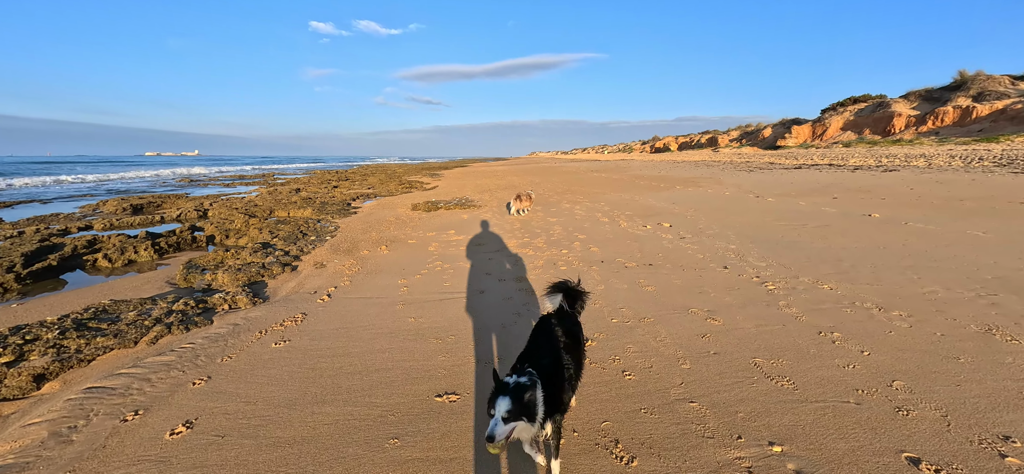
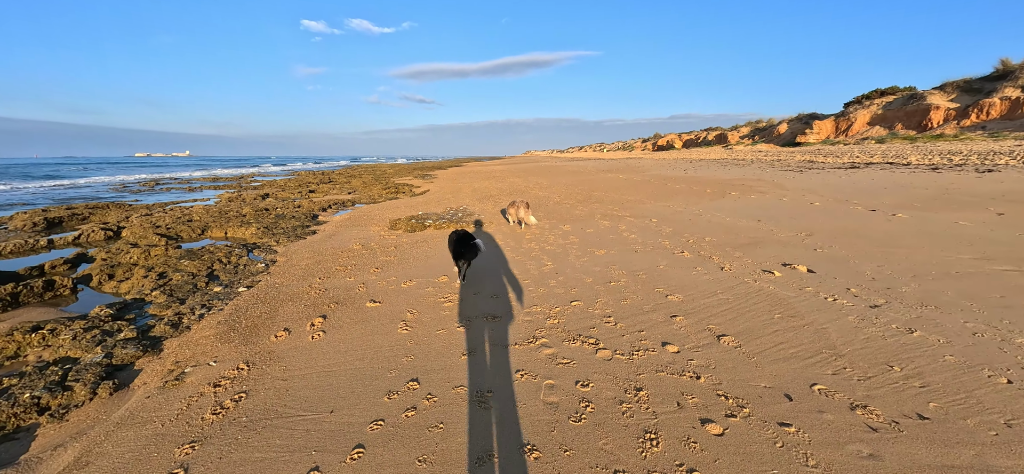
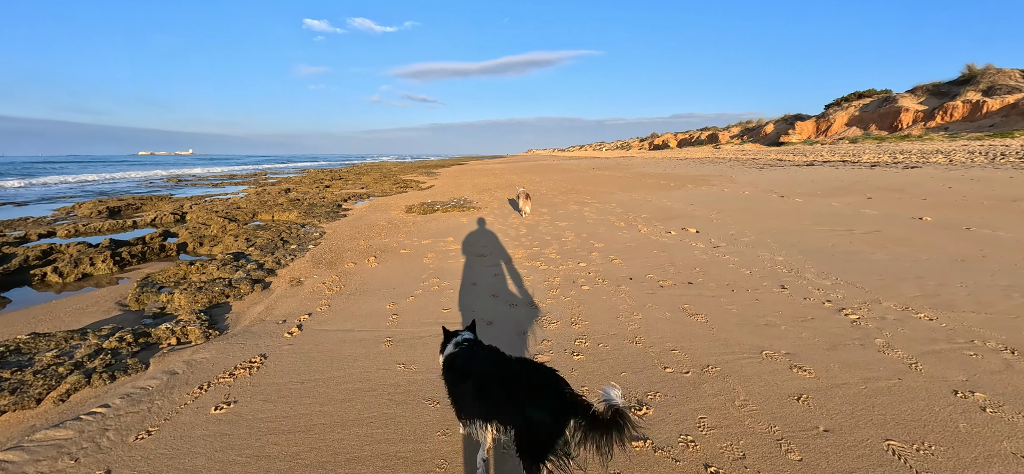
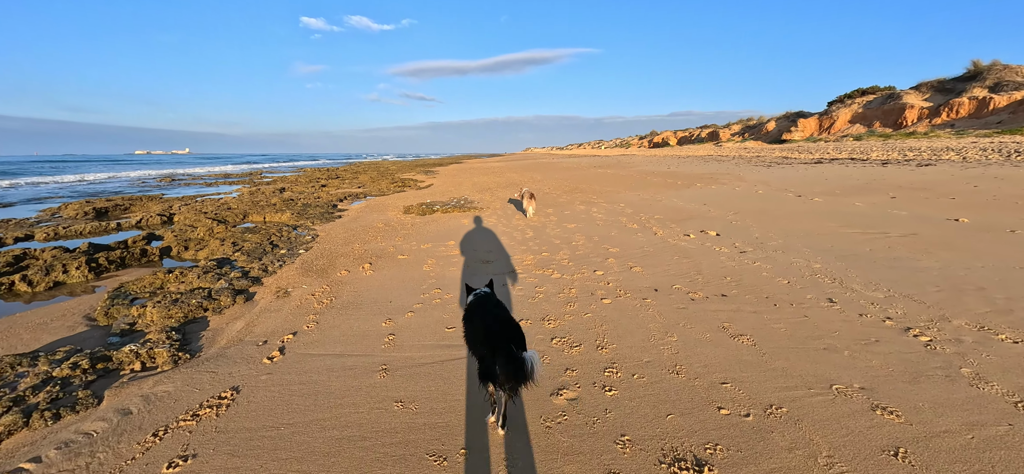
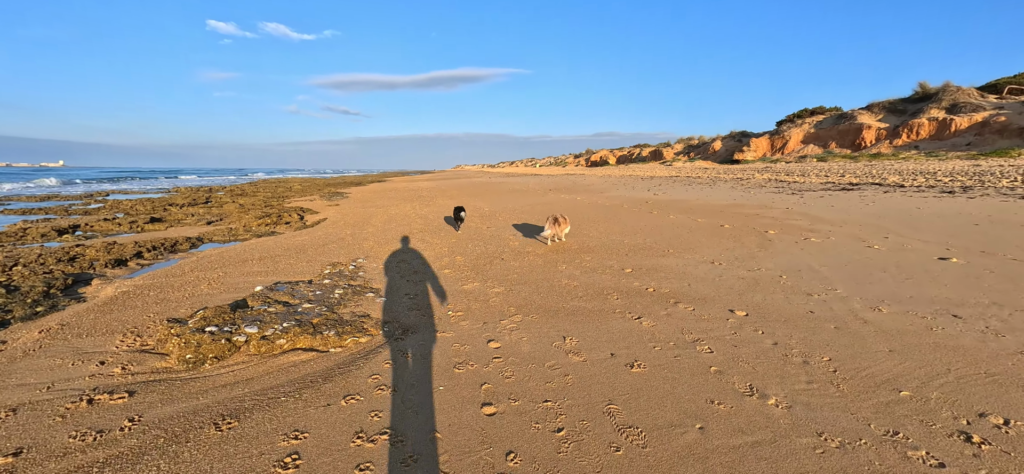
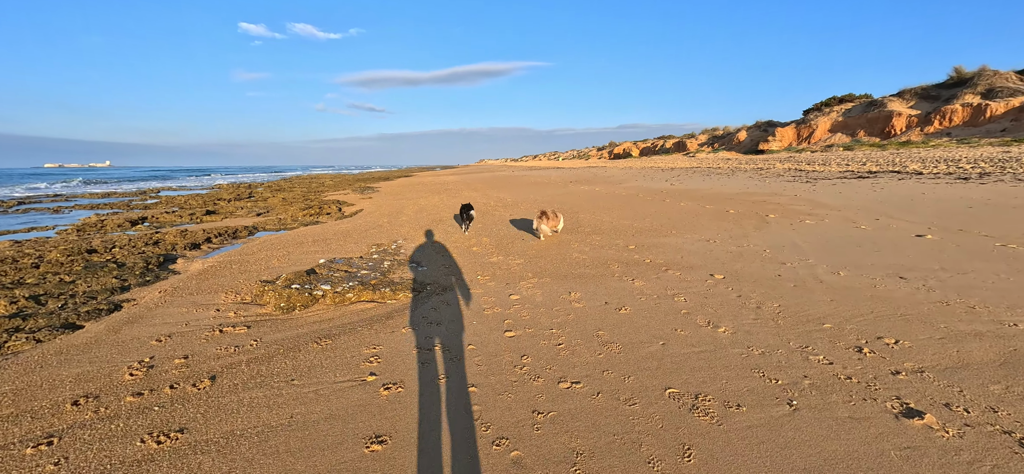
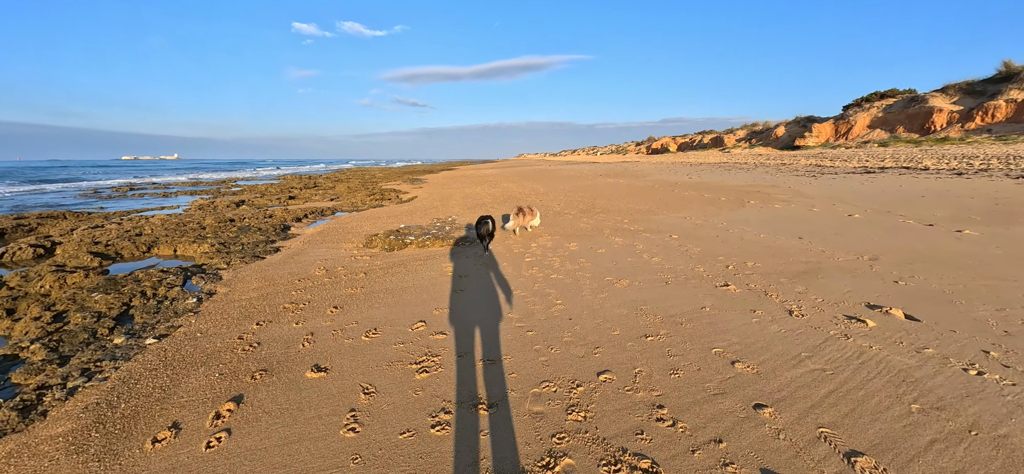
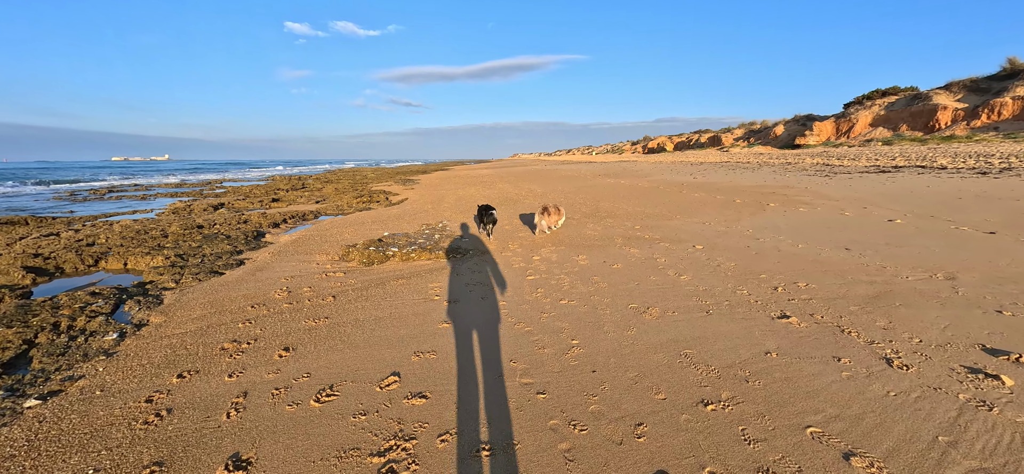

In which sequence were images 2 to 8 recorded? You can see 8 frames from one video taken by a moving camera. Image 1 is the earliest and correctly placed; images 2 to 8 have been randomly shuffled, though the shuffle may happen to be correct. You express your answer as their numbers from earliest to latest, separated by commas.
3, 4, 2, 7, 8, 6, 5
